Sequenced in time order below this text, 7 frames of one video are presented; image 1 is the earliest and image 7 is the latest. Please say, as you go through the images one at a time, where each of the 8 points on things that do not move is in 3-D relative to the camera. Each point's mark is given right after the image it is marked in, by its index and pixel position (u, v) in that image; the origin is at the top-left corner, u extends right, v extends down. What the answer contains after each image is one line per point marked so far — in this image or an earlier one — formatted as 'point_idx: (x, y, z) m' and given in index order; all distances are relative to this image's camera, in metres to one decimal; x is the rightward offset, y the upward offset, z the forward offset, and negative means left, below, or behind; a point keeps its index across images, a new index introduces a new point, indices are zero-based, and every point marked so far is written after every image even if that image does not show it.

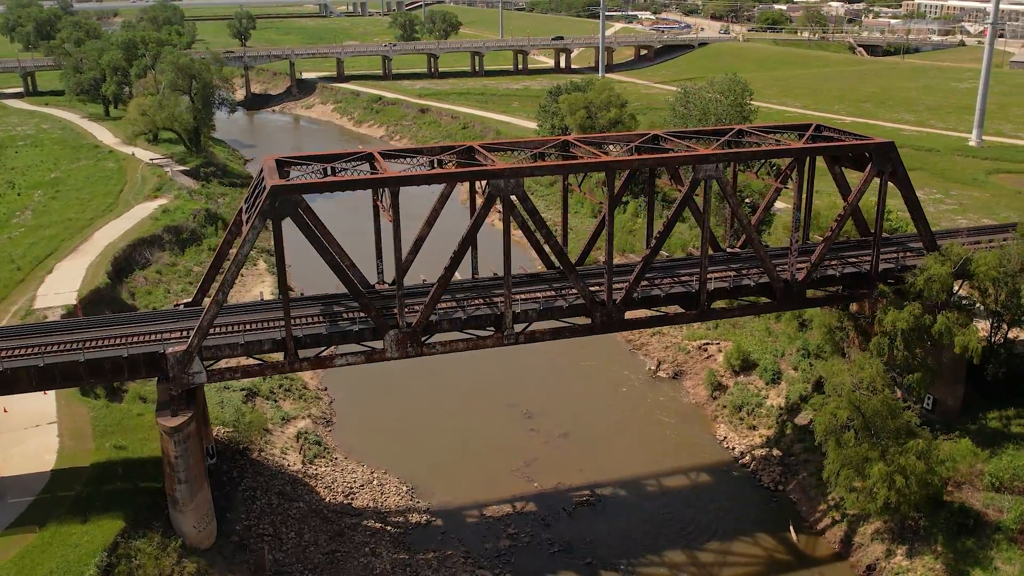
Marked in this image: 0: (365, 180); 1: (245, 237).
0: (-3.3, +2.5, +19.7) m
1: (-5.8, +1.1, +18.8) m
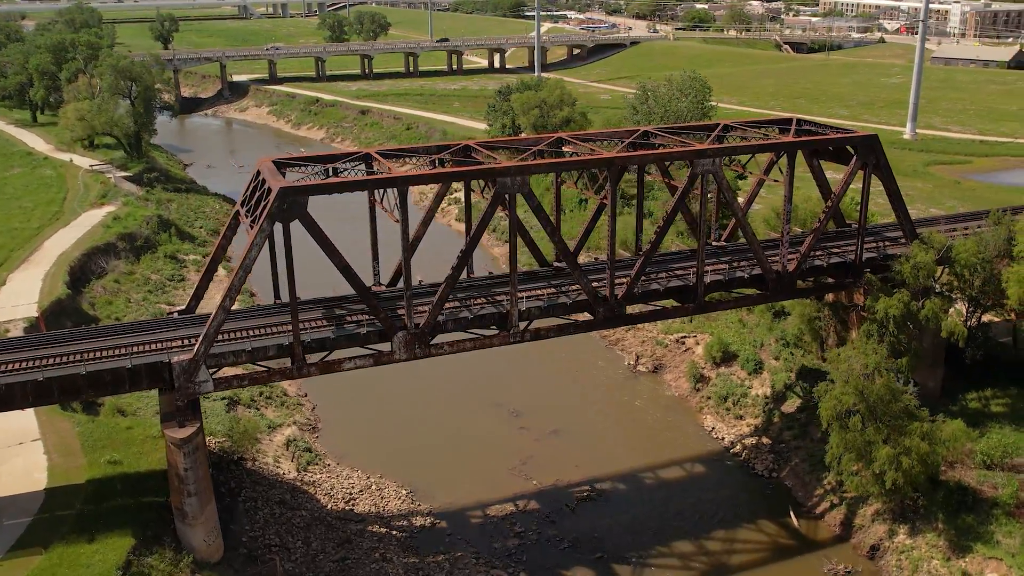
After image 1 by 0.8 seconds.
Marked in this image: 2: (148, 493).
0: (-3.1, +2.5, +19.4) m
1: (-5.5, +1.0, +18.3) m
2: (-8.4, -4.8, +20.0) m
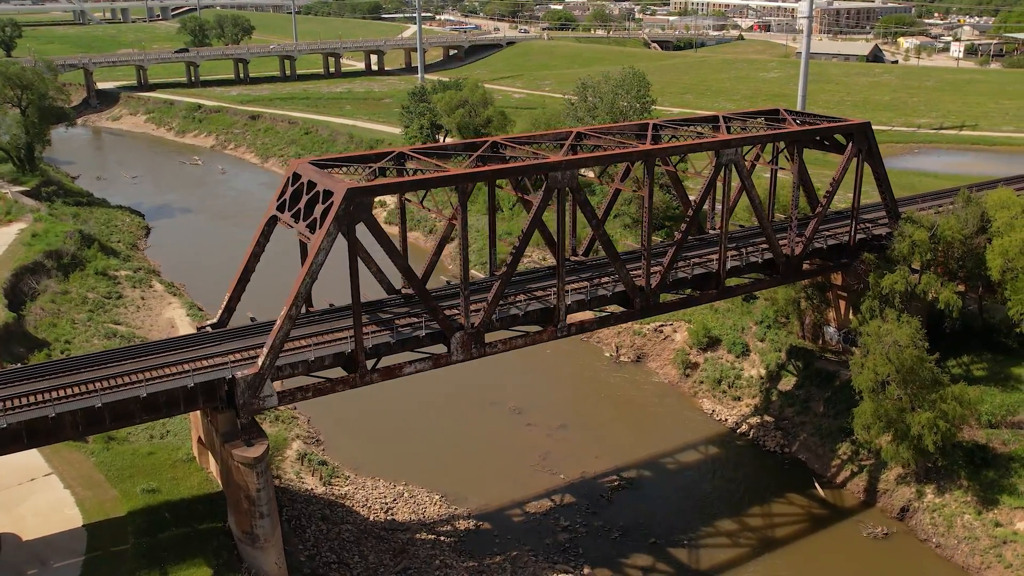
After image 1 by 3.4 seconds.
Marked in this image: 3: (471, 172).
0: (-1.7, +2.5, +18.9) m
1: (-3.9, +0.9, +17.5) m
2: (-6.7, -5.1, +18.8) m
3: (-0.9, +2.6, +19.3) m
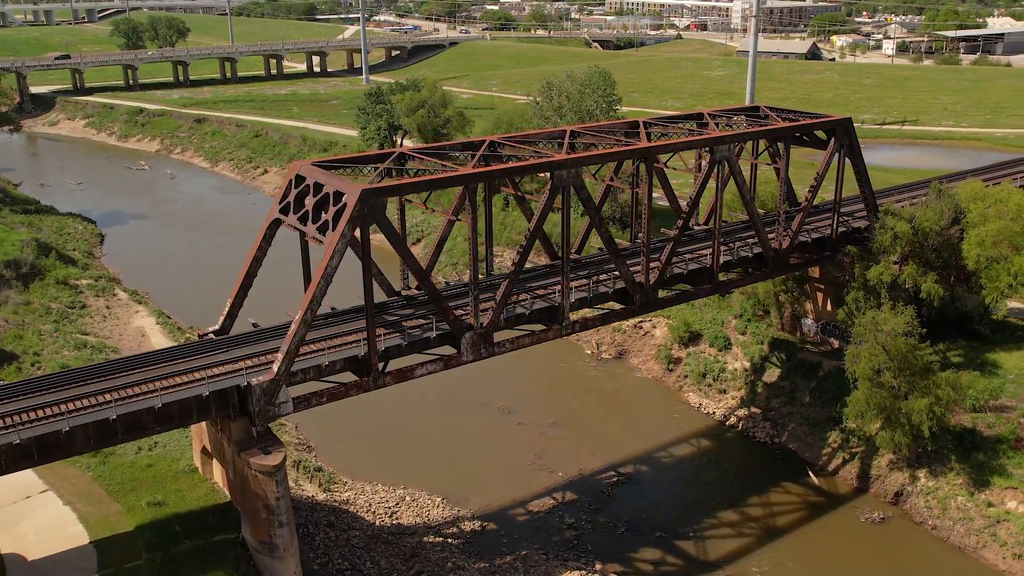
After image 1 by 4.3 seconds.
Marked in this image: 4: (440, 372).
0: (-1.5, +2.4, +18.8) m
1: (-3.6, +0.8, +17.3) m
2: (-6.3, -5.2, +18.4) m
3: (-0.7, +2.6, +19.2) m
4: (-1.7, -1.9, +19.6) m
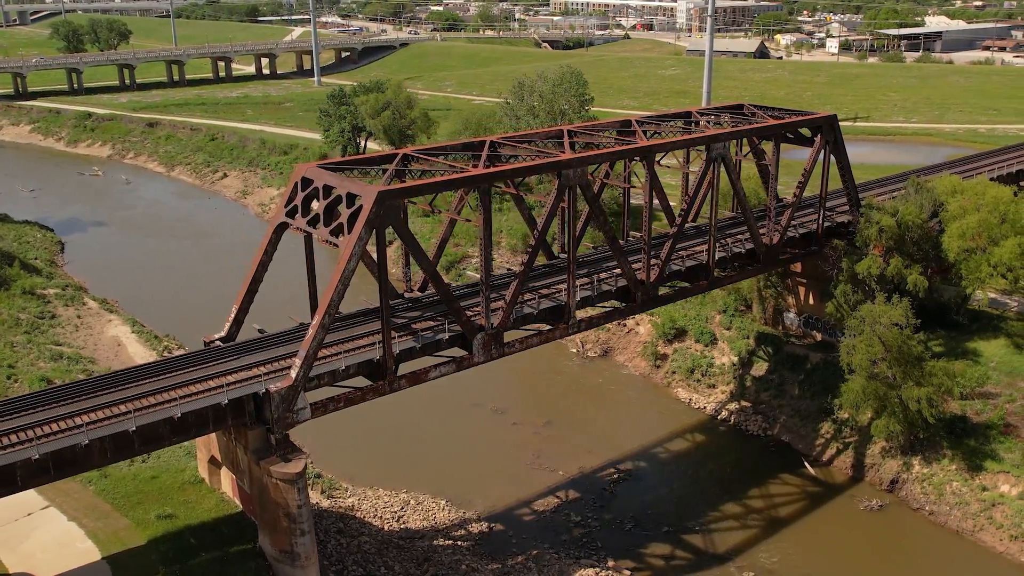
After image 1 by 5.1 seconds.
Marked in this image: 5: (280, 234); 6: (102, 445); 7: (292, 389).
0: (-1.3, +2.4, +18.8) m
1: (-3.2, +0.7, +17.1) m
2: (-5.9, -5.4, +18.1) m
3: (-0.5, +2.6, +19.2) m
4: (-1.4, -2.0, +19.5) m
5: (-5.4, +1.2, +19.9) m
6: (-7.4, -2.8, +15.6) m
7: (-4.3, -2.0, +16.9) m
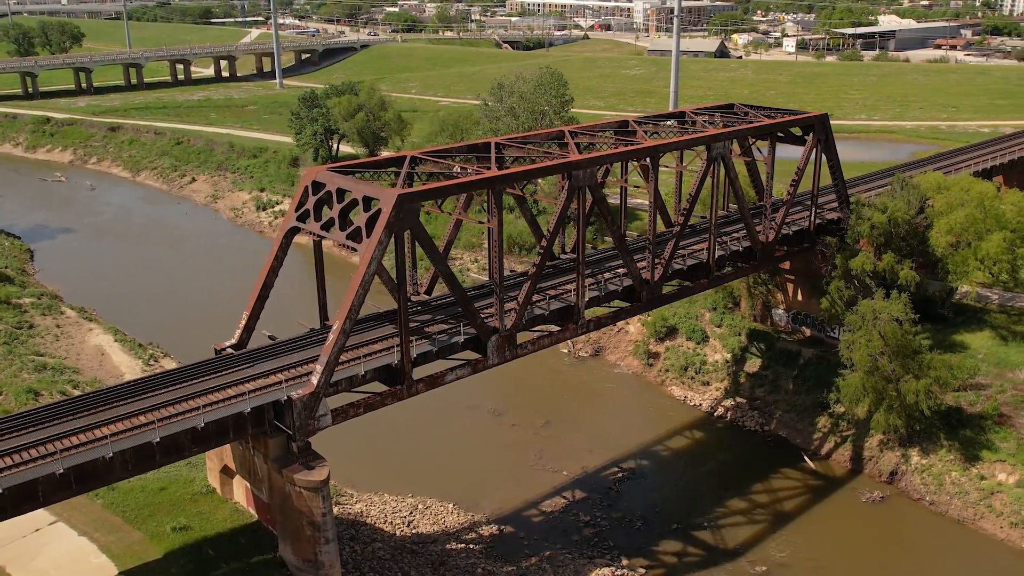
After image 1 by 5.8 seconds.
0: (-1.0, +2.3, +18.8) m
1: (-2.8, +0.6, +17.0) m
2: (-5.4, -5.5, +17.9) m
3: (-0.2, +2.5, +19.2) m
4: (-1.0, -2.0, +19.5) m
5: (-5.1, +1.1, +19.7) m
6: (-6.9, -3.0, +15.3) m
7: (-3.9, -2.1, +16.7) m
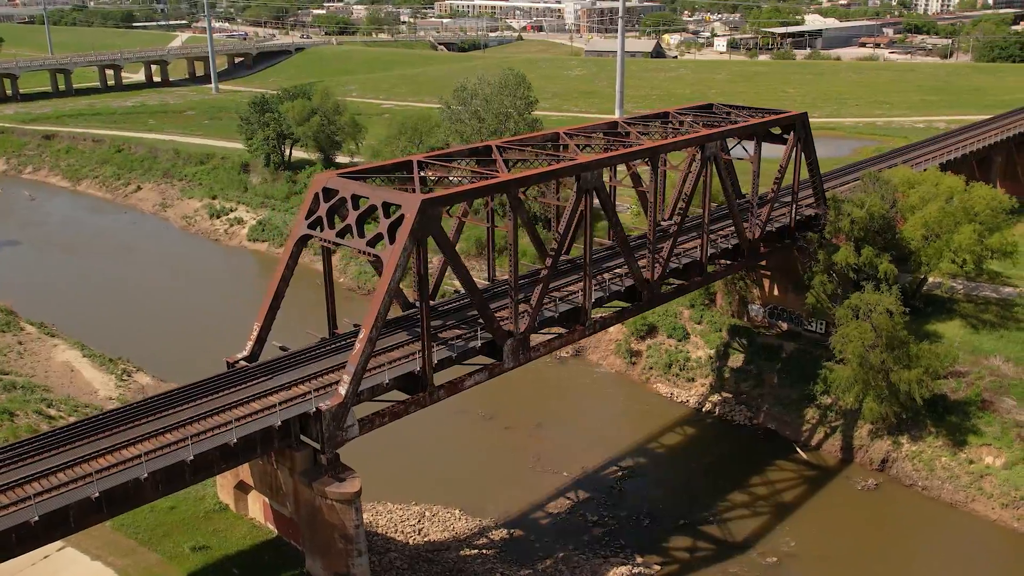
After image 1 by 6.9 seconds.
0: (-0.6, +2.2, +18.8) m
1: (-2.3, +0.5, +16.9) m
2: (-4.8, -5.8, +17.6) m
3: (+0.1, +2.5, +19.3) m
4: (-0.6, -2.1, +19.5) m
5: (-4.8, +0.9, +19.4) m
6: (-6.2, -3.3, +14.9) m
7: (-3.3, -2.3, +16.5) m
